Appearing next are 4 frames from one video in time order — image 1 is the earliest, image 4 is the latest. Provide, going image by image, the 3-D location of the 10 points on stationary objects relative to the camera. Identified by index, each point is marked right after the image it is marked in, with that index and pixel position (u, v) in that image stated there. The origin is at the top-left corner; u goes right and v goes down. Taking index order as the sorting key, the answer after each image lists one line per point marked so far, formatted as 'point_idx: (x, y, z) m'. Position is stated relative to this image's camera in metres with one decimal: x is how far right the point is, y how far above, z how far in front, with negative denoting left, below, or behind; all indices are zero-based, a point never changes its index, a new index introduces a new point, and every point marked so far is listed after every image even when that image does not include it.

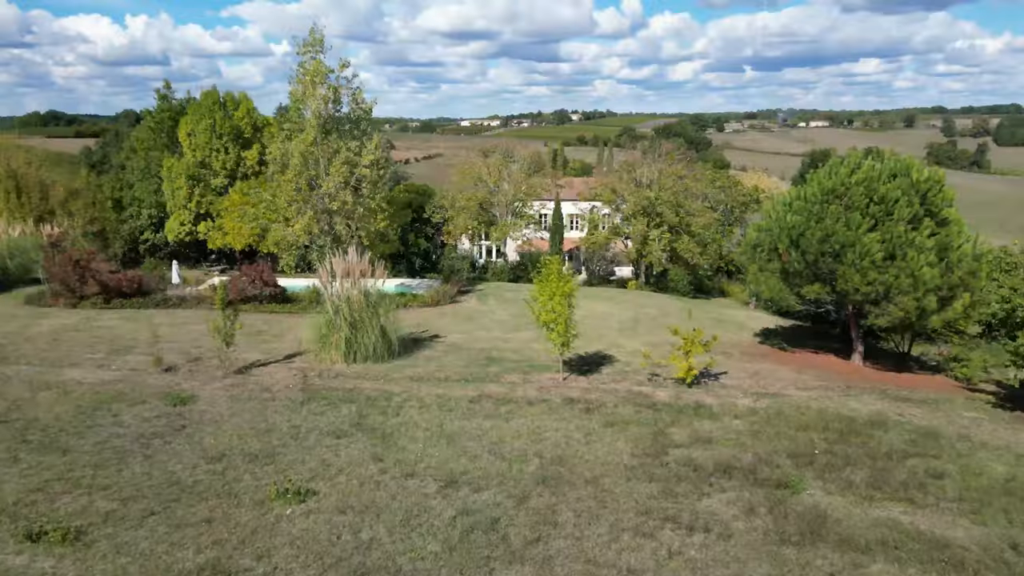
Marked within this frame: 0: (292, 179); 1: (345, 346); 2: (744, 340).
0: (-5.4, +2.7, +18.1) m
1: (-3.0, -1.1, +13.5) m
2: (+5.5, -1.2, +17.6) m
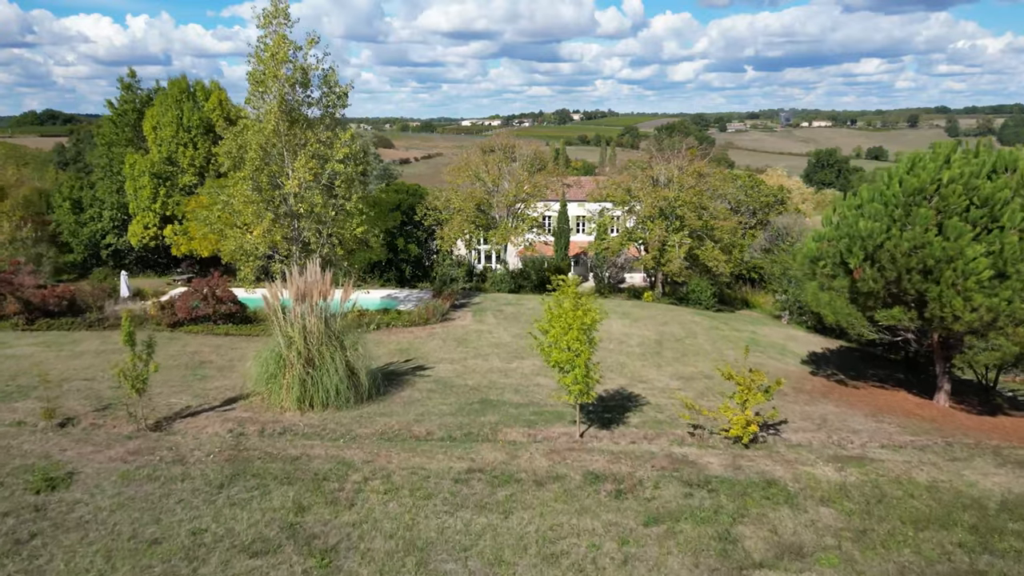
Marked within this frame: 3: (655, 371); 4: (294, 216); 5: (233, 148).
0: (-5.4, +2.3, +15.1) m
1: (-3.0, -1.4, +10.5) m
2: (+5.5, -1.6, +14.6) m
3: (+2.7, -1.6, +14.0) m
4: (-4.6, +1.5, +15.8) m
5: (-5.8, +2.9, +15.3) m
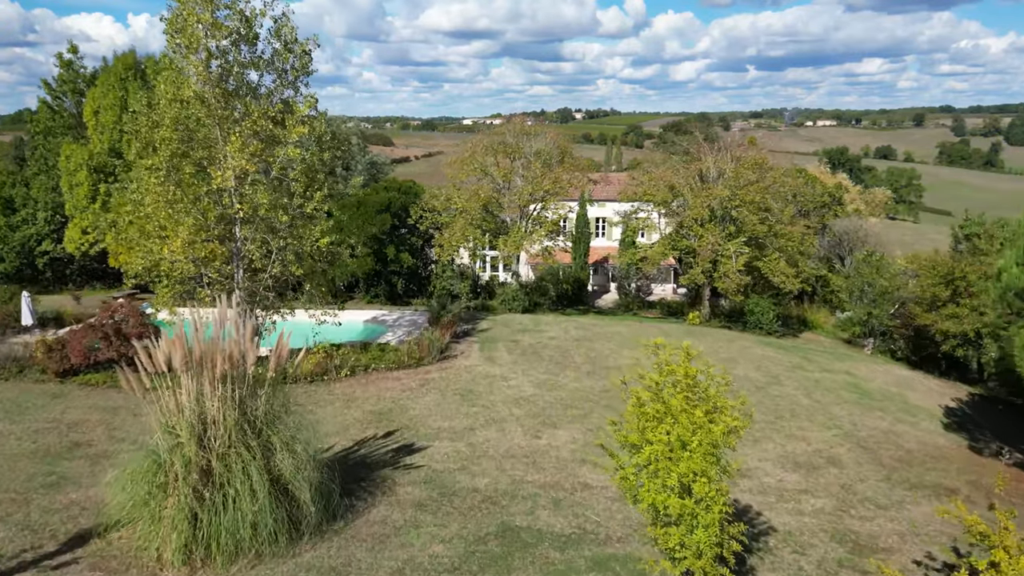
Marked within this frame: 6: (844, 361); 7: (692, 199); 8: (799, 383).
0: (-5.0, +1.8, +10.6) m
1: (-2.6, -2.0, +6.0) m
2: (+5.9, -2.2, +10.1) m
3: (+3.1, -2.1, +9.5) m
4: (-4.2, +1.0, +11.3) m
5: (-5.4, +2.4, +10.8) m
6: (+7.0, -1.5, +15.6) m
7: (+4.6, +2.3, +19.0) m
8: (+5.1, -1.7, +13.2) m
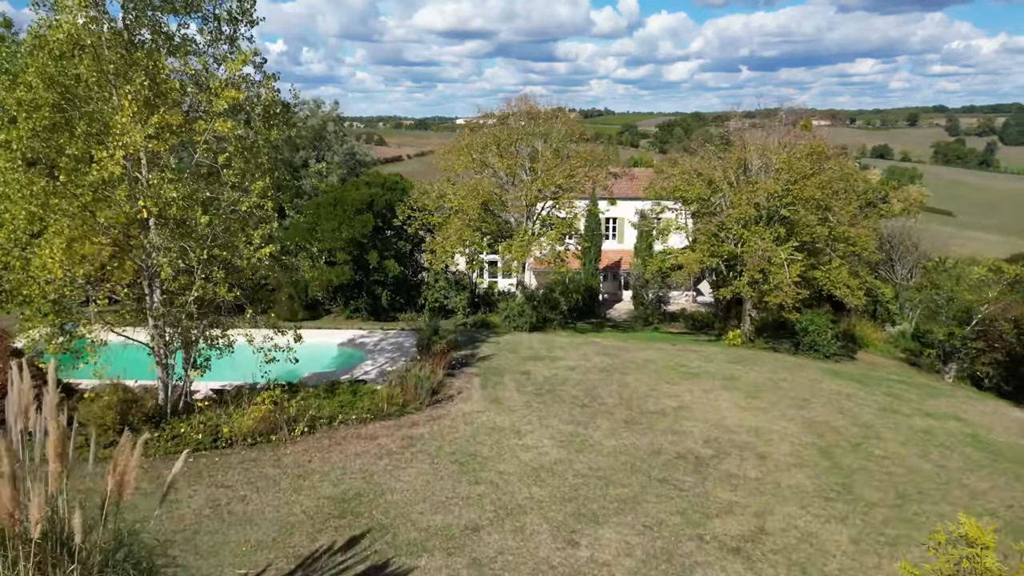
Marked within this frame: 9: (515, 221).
0: (-4.8, +1.5, +7.4) m
1: (-2.4, -2.3, +2.8) m
2: (+6.1, -2.5, +6.9) m
3: (+3.3, -2.4, +6.3) m
4: (-4.0, +0.7, +8.1) m
5: (-5.2, +2.1, +7.6) m
6: (+7.2, -1.8, +12.5) m
7: (+4.8, +2.0, +15.8) m
8: (+5.3, -2.0, +10.0) m
9: (+0.1, +1.7, +18.9) m
